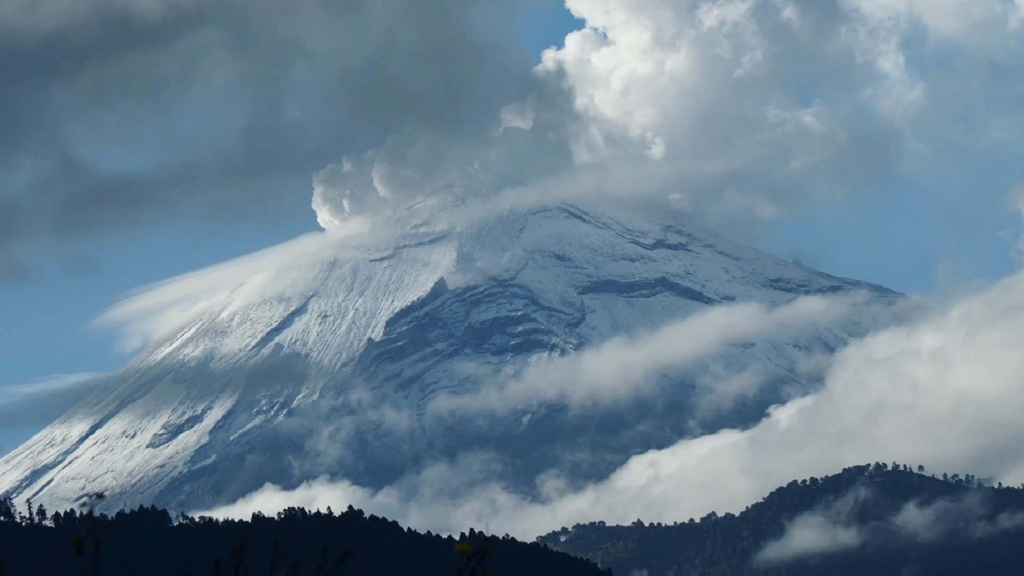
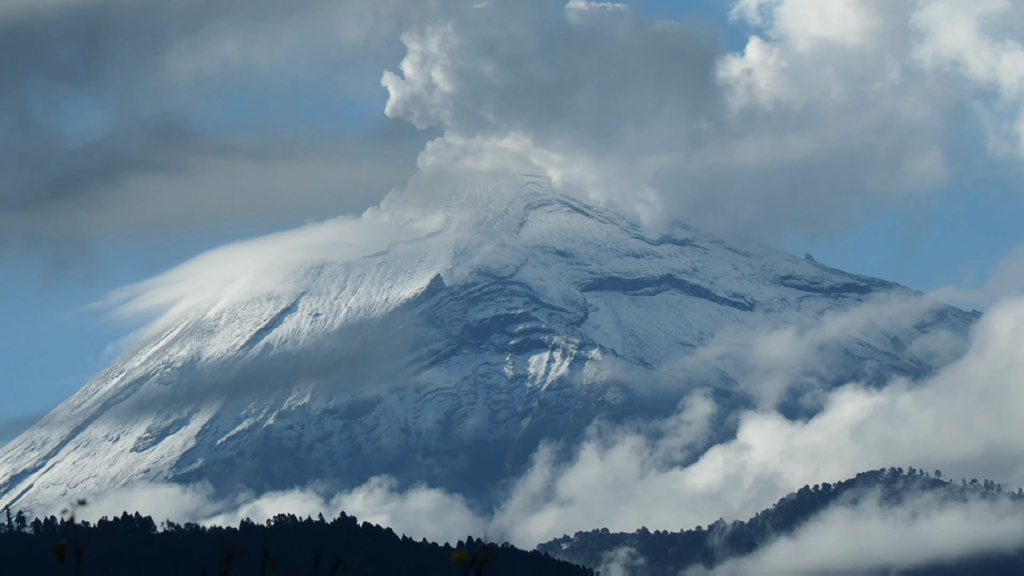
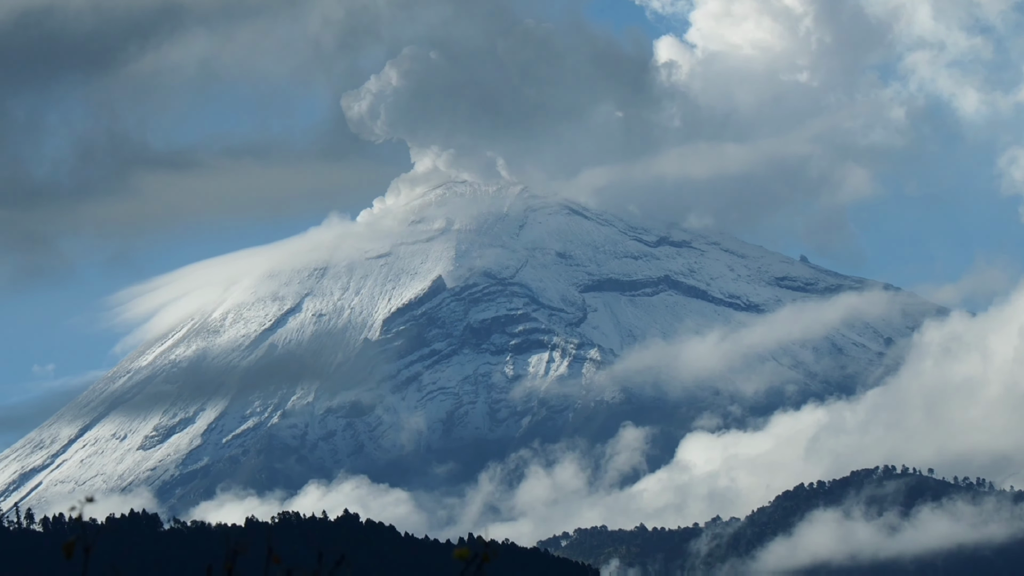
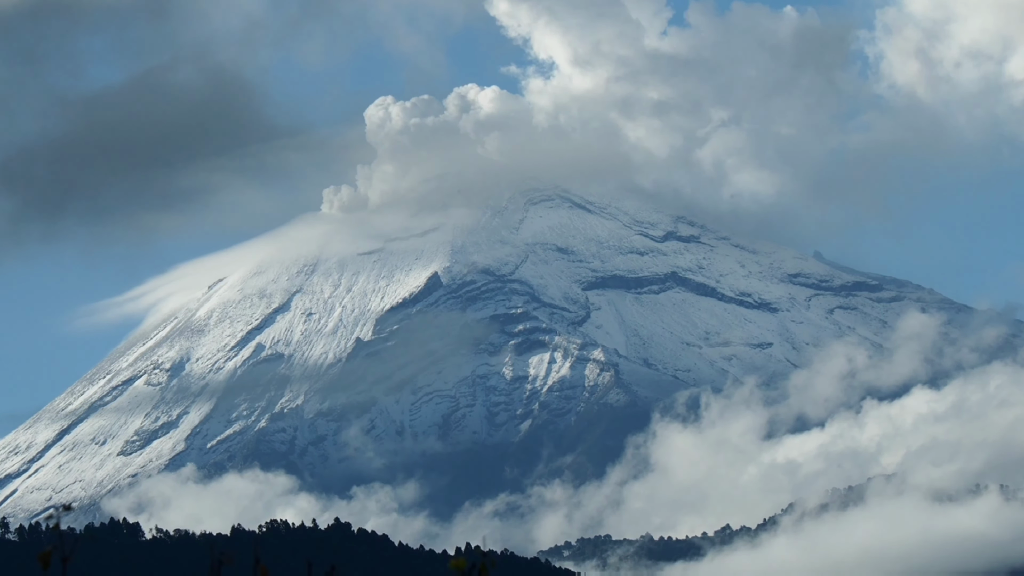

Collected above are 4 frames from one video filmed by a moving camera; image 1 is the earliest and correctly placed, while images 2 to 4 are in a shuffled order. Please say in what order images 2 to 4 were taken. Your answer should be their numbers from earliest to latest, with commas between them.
3, 2, 4
